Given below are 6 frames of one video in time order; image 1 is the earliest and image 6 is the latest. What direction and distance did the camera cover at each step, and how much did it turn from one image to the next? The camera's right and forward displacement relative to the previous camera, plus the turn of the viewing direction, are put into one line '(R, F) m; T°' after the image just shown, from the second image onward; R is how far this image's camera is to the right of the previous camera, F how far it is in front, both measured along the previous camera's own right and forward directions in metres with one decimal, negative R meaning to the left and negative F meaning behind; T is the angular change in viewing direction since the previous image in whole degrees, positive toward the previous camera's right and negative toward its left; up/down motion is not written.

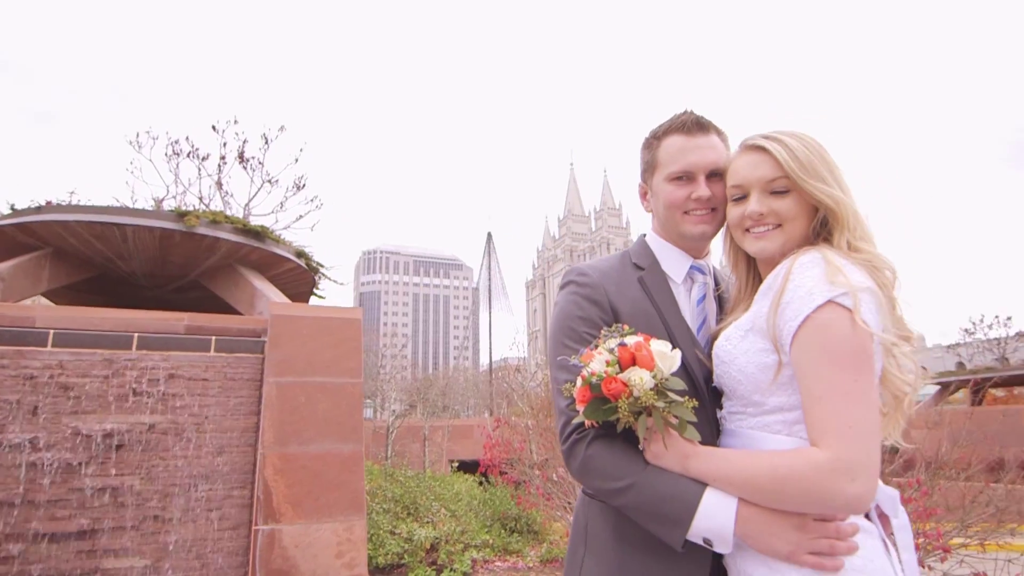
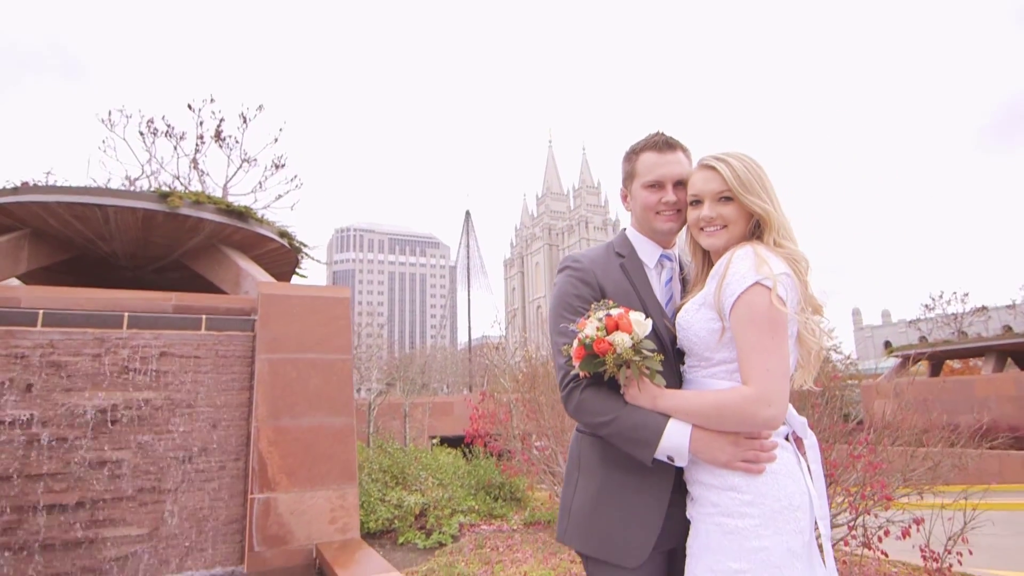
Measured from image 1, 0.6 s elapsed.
(-0.1, -0.3) m; +2°
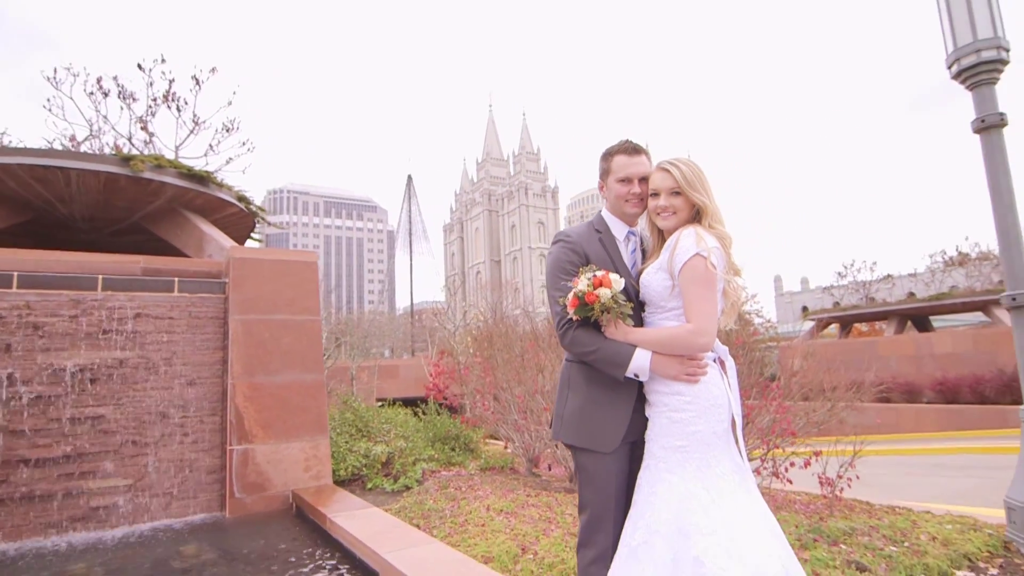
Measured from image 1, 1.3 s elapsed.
(-0.2, -0.5) m; +6°
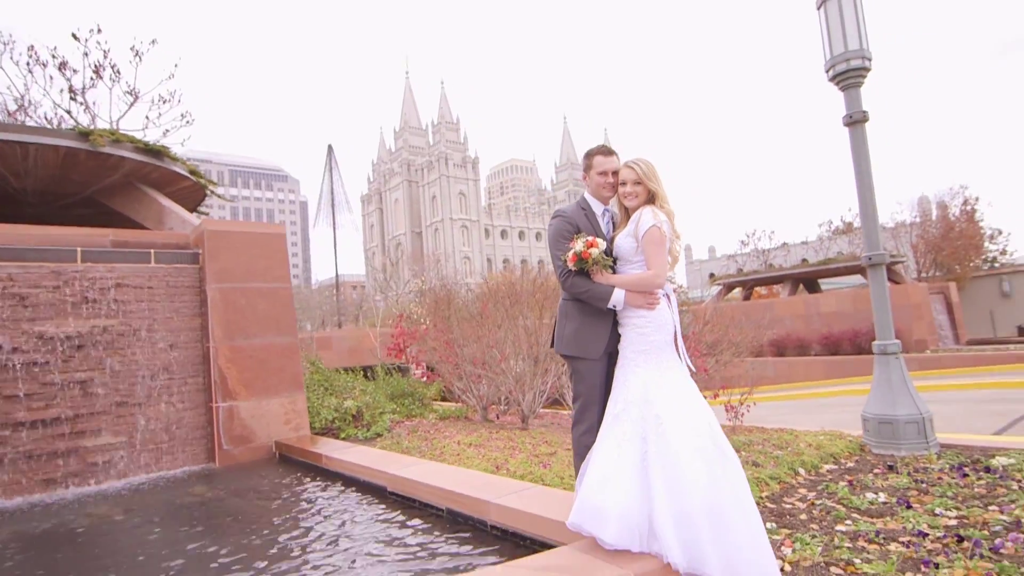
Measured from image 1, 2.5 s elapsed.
(-0.5, -0.8) m; +8°
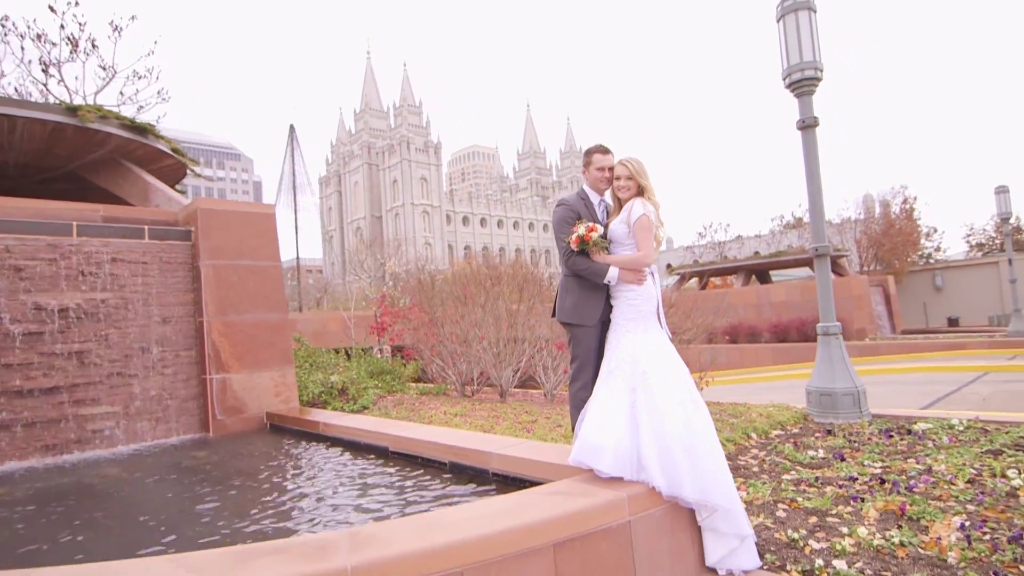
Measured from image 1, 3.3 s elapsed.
(-0.3, -0.5) m; +4°
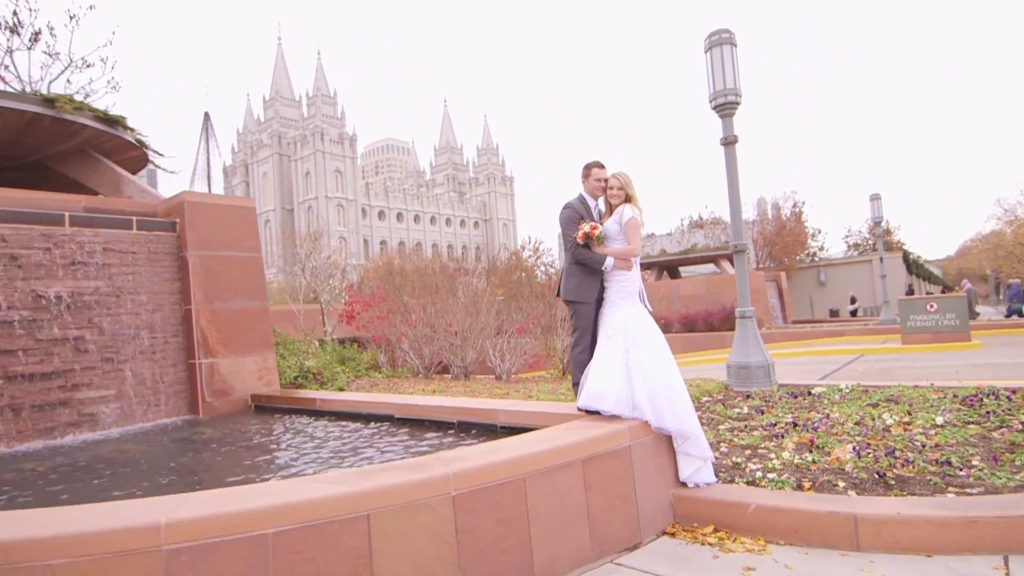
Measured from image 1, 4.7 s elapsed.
(-0.7, -0.8) m; +8°
